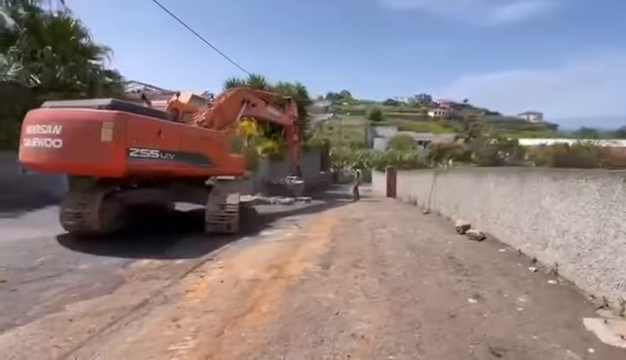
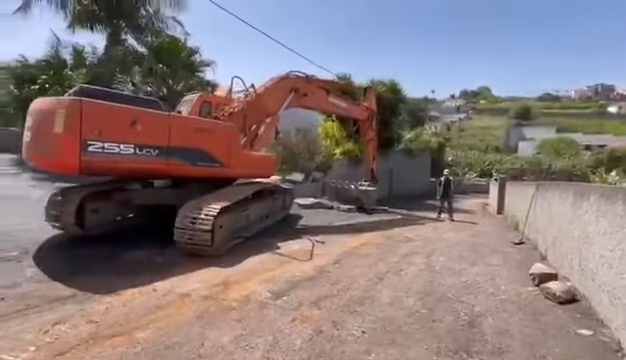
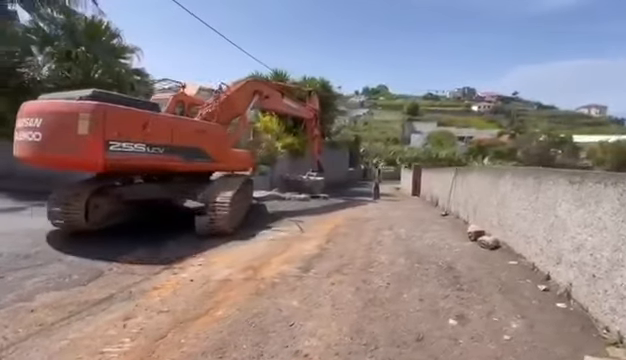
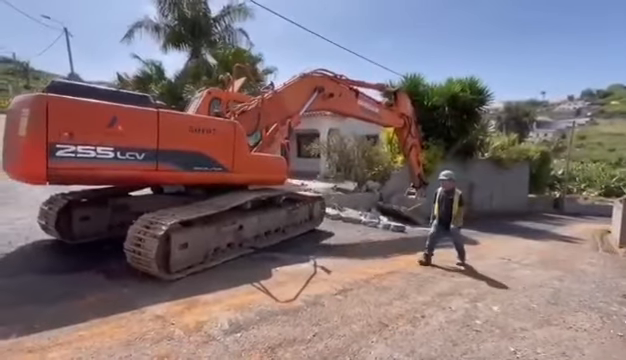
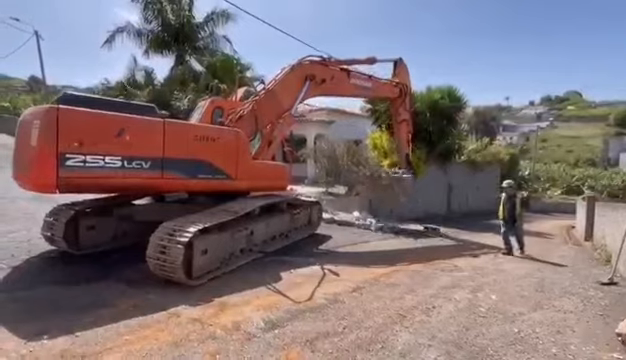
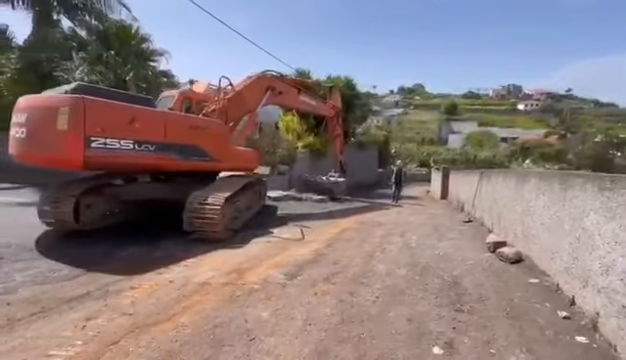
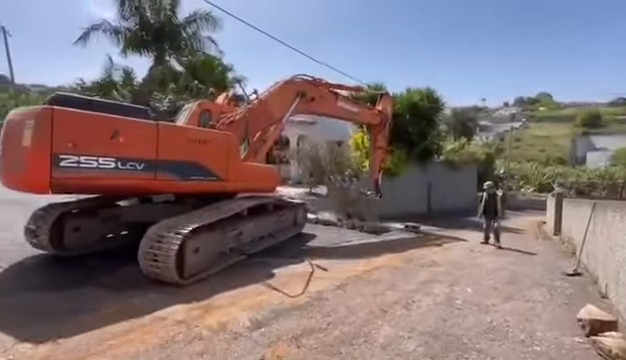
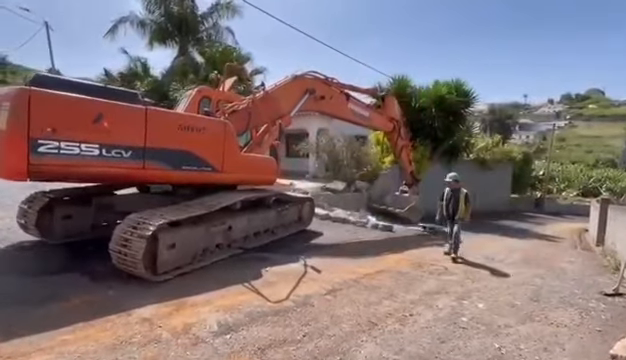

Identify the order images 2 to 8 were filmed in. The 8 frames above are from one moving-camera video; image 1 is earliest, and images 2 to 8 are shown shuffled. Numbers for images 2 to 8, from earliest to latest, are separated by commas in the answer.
3, 6, 2, 7, 5, 8, 4
